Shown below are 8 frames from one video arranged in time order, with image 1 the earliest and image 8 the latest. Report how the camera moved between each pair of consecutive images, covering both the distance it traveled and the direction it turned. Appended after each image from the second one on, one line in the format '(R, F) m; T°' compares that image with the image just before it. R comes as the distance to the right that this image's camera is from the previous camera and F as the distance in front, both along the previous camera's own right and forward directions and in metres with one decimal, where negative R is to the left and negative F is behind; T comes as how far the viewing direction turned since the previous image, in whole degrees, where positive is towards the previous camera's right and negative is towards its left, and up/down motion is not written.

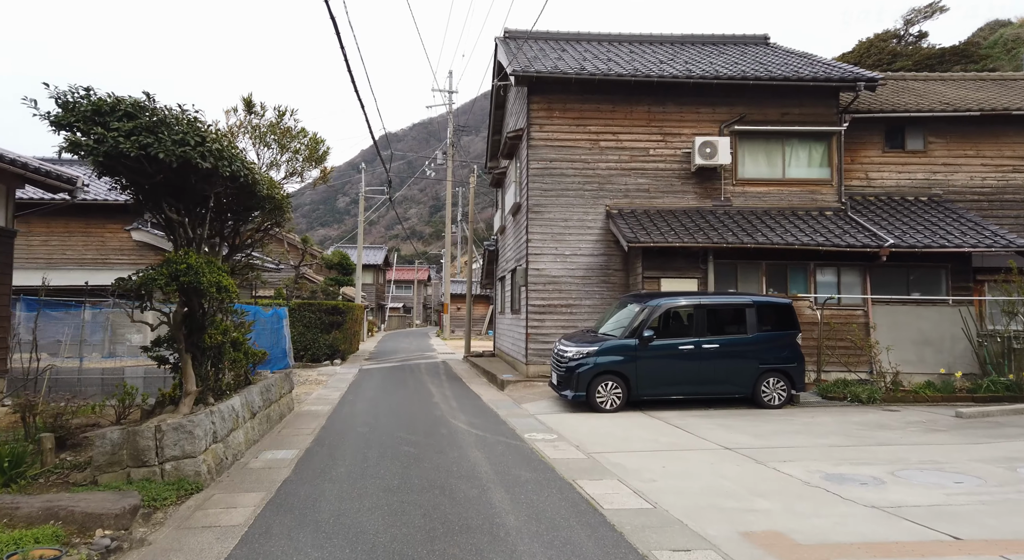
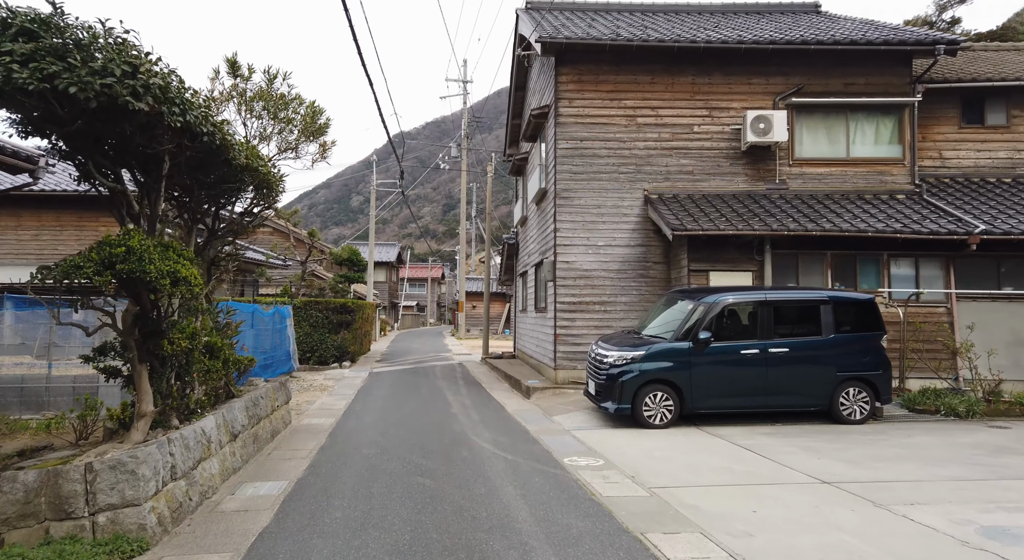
(-0.2, +1.3) m; -1°
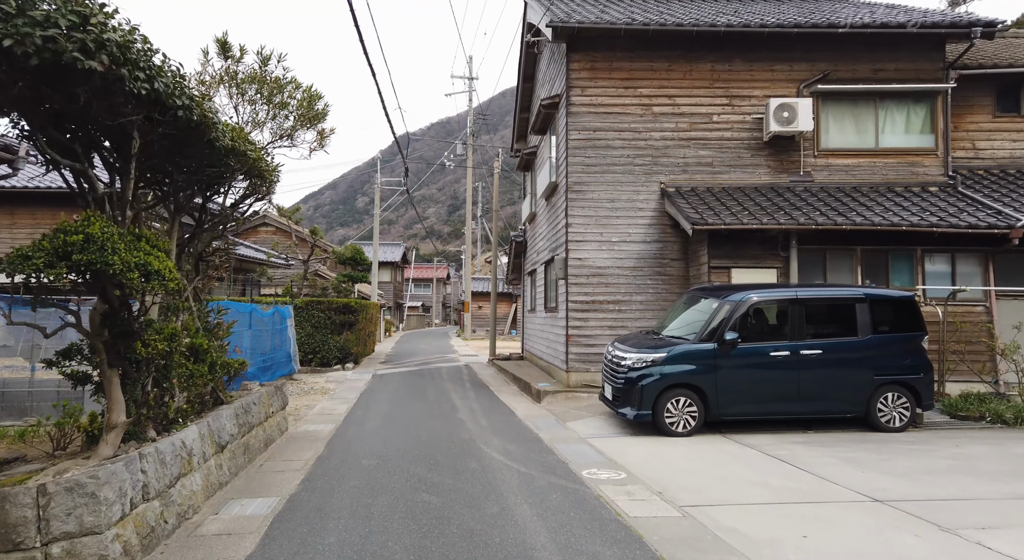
(-0.1, +0.5) m; 0°
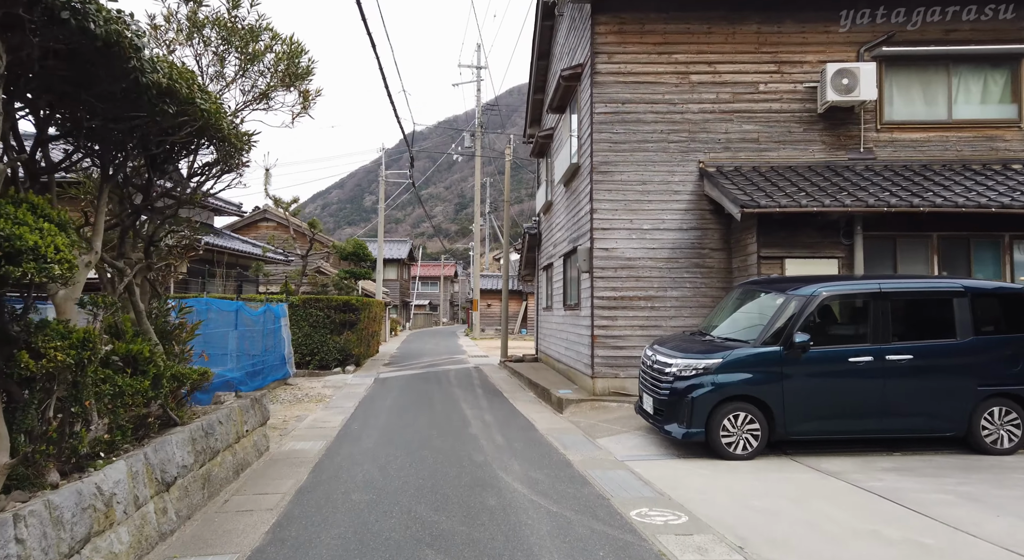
(-0.2, +1.2) m; -1°
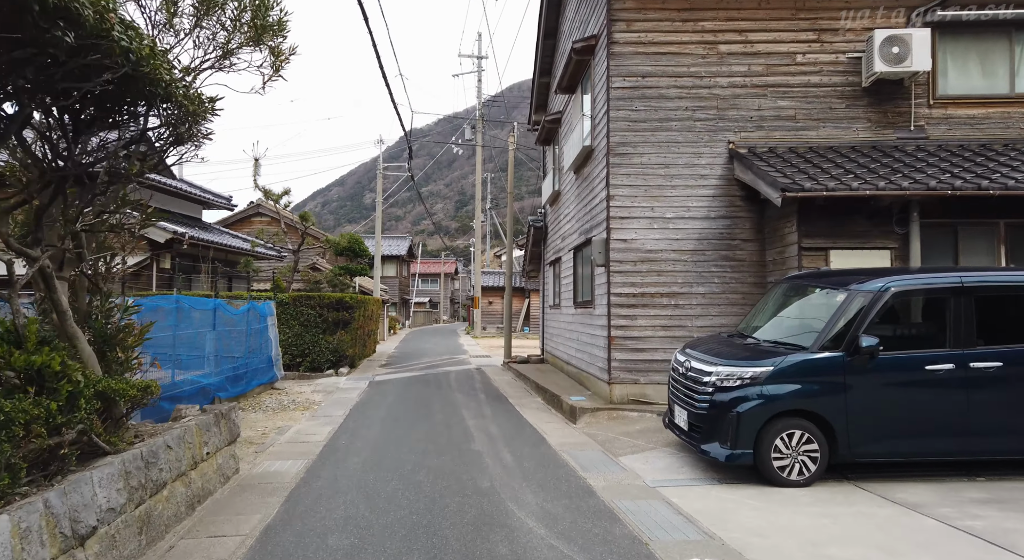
(-0.1, +0.9) m; 0°
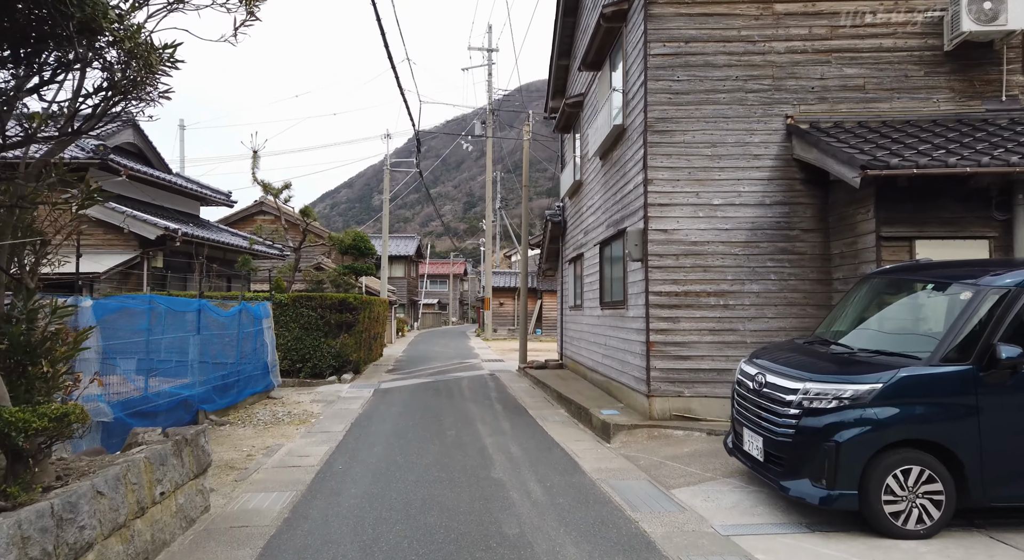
(-0.2, +1.1) m; -1°
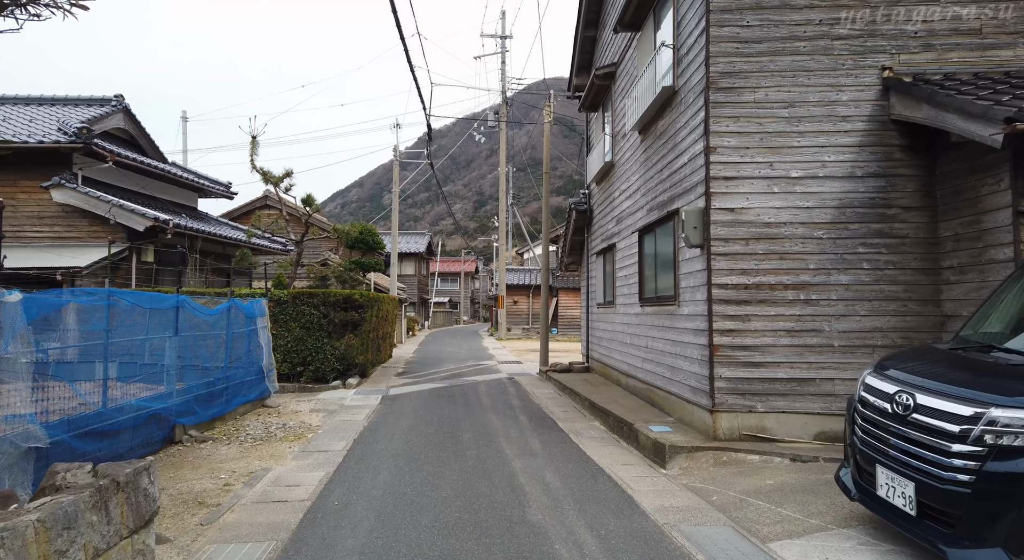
(-0.2, +1.2) m; -1°
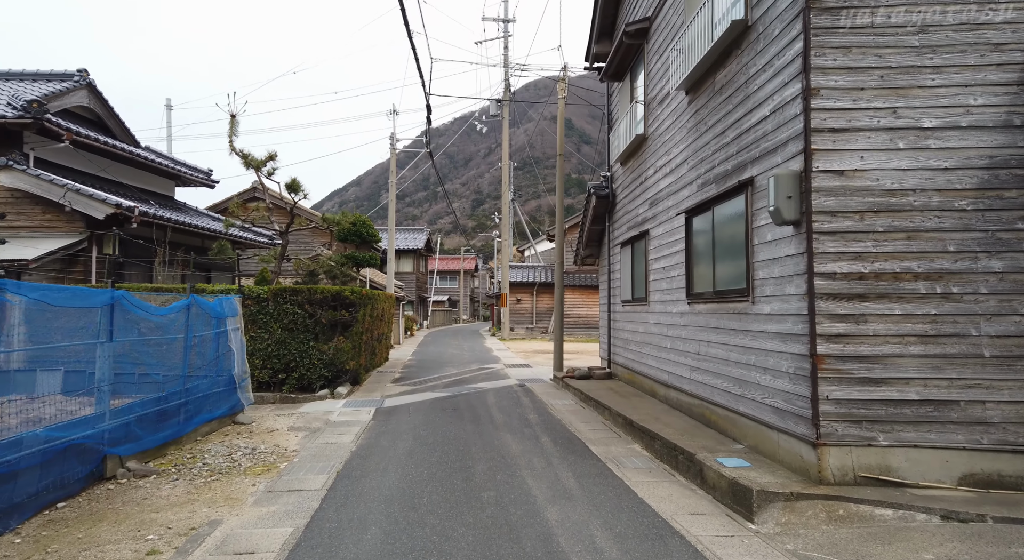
(-0.2, +1.5) m; 0°
